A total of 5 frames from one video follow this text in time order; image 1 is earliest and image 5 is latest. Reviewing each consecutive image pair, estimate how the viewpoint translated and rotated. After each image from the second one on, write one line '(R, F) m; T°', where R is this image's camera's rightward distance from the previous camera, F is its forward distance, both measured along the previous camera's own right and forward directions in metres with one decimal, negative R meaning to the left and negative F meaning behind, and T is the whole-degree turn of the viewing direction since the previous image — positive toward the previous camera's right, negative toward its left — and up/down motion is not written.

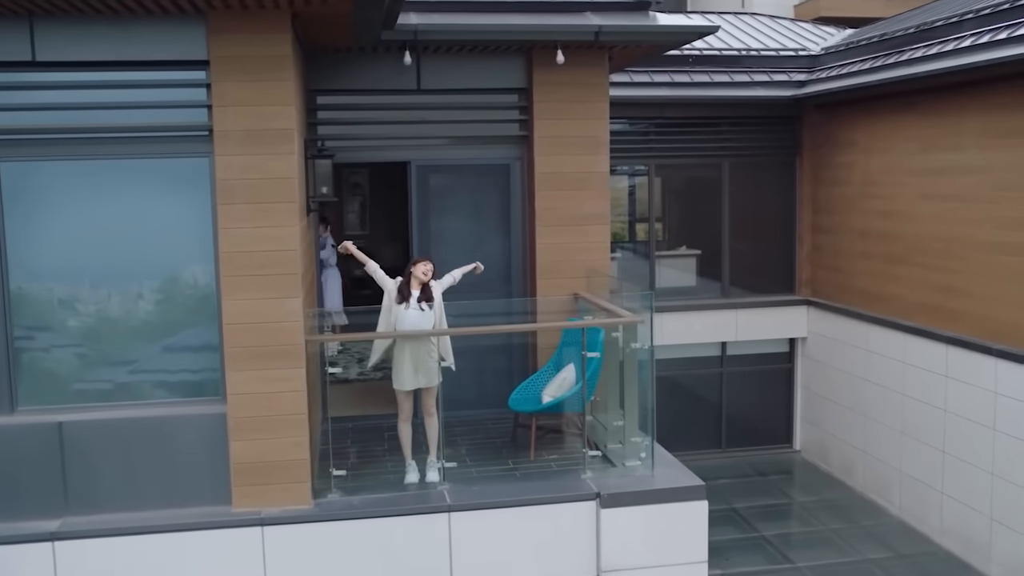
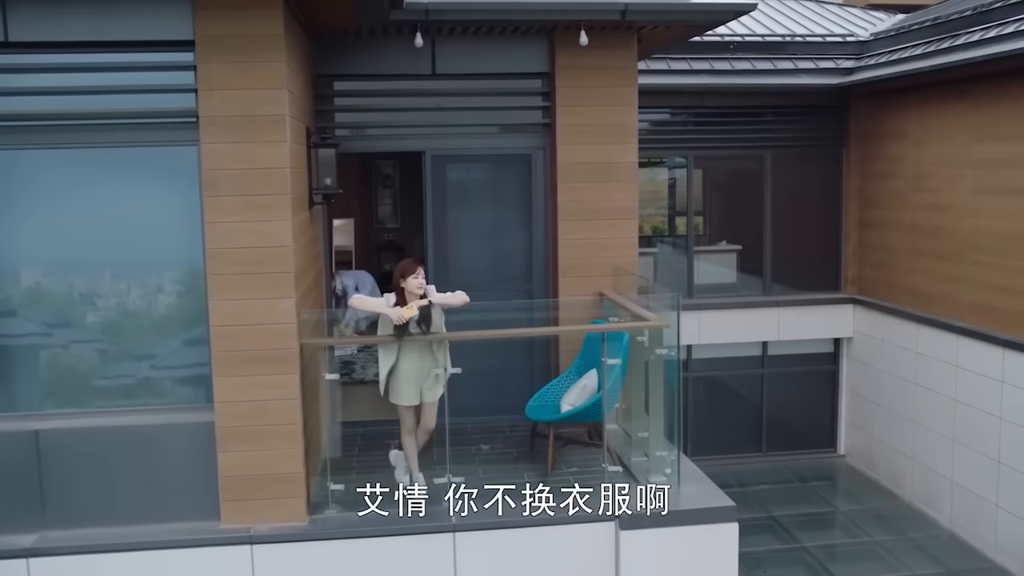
(+0.2, +0.5) m; -3°
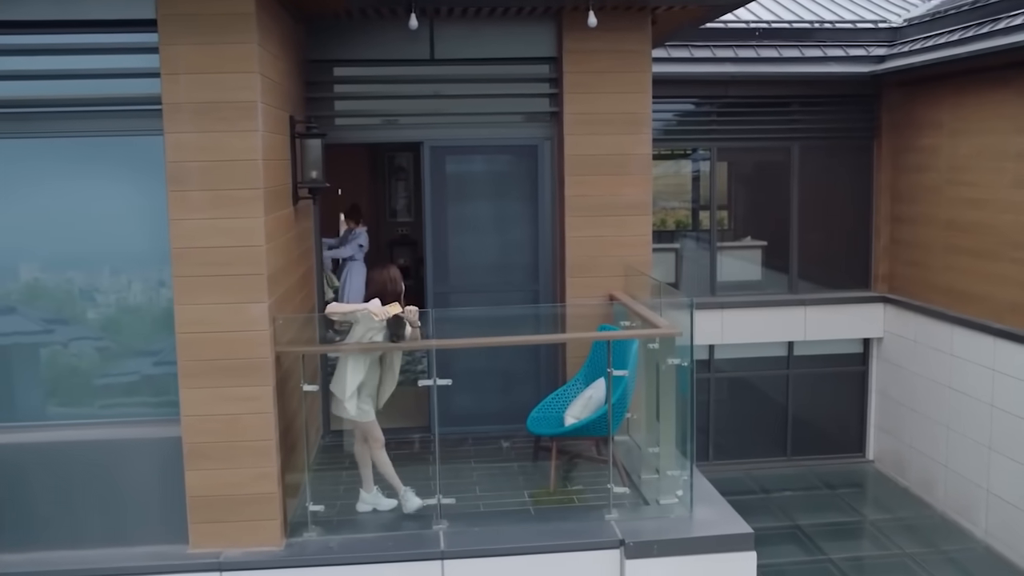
(+0.1, +0.5) m; -2°
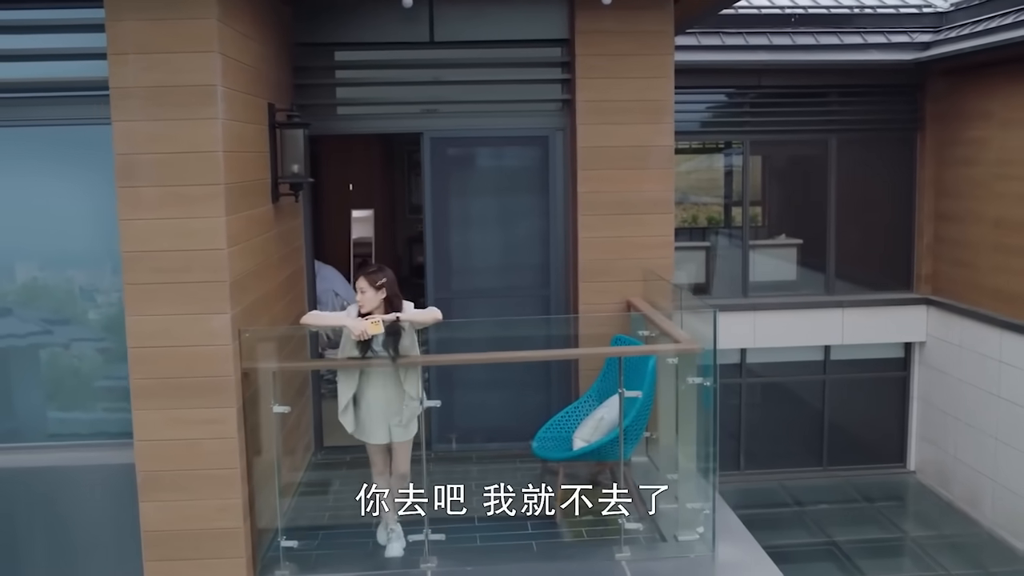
(+0.2, +0.6) m; -2°
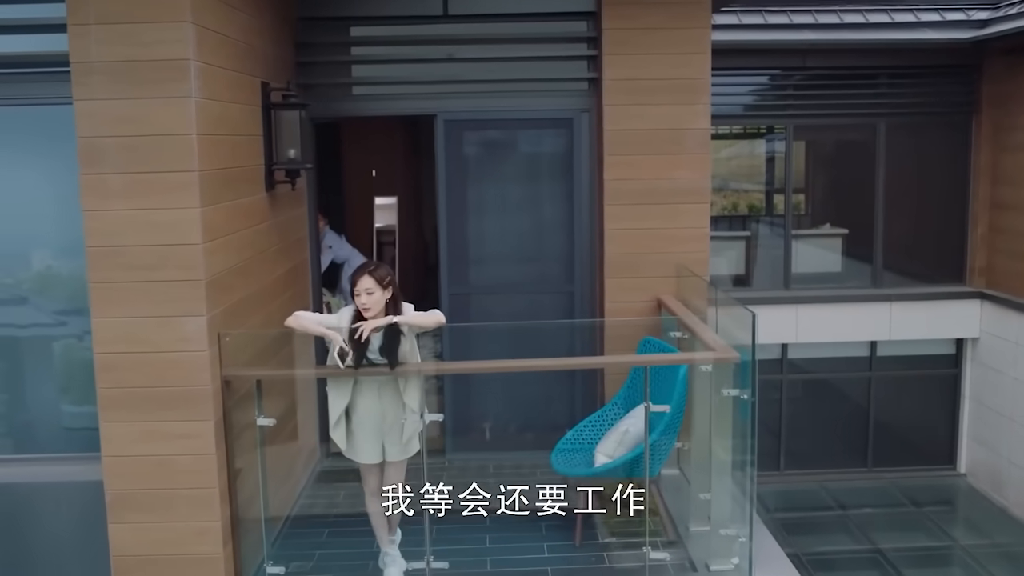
(+0.1, +0.5) m; -2°
